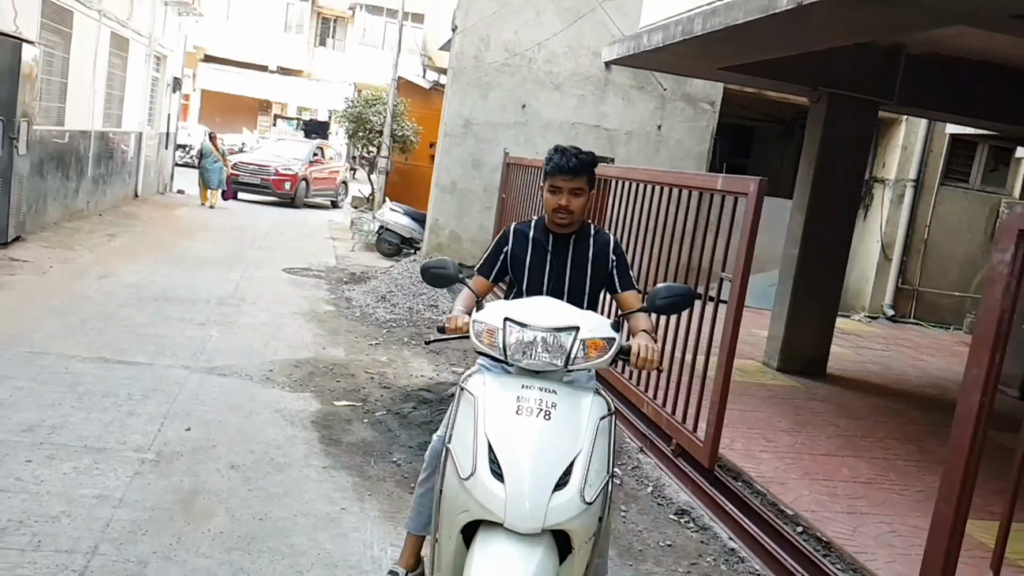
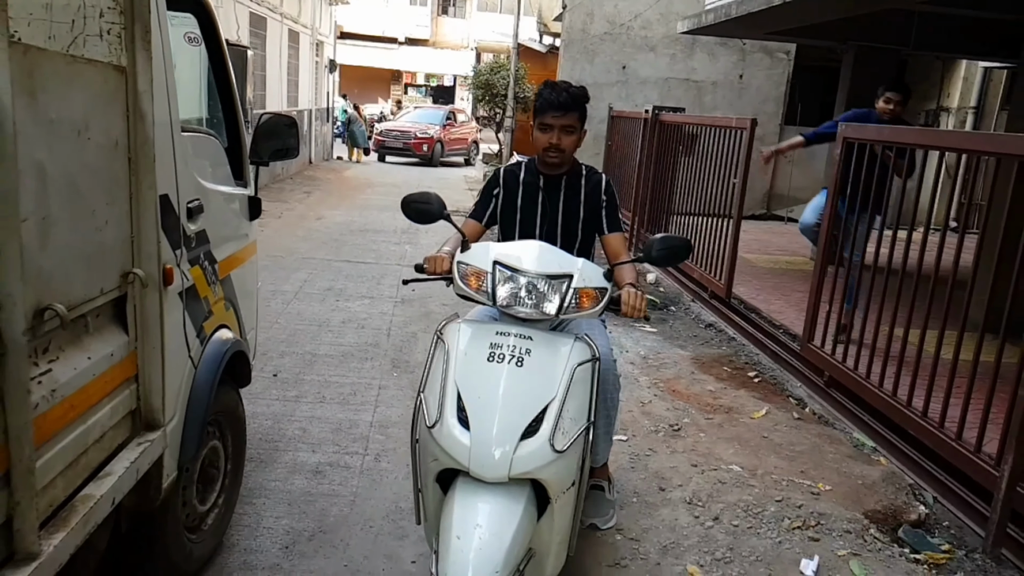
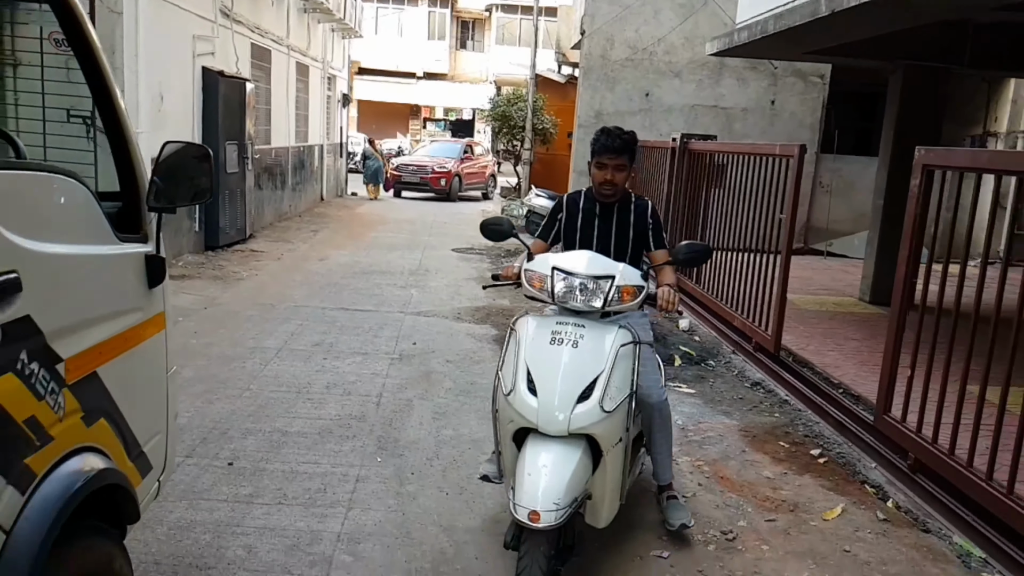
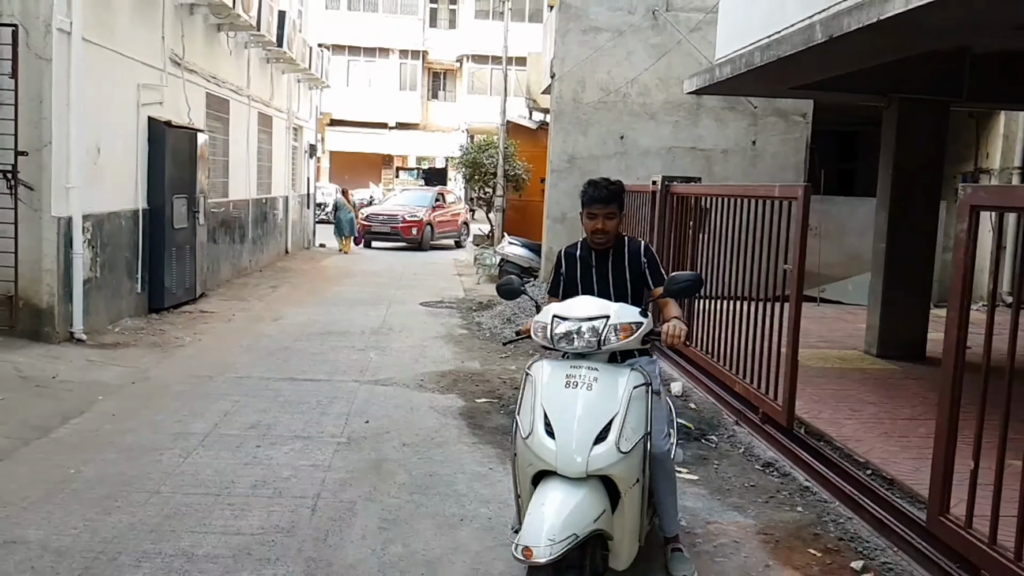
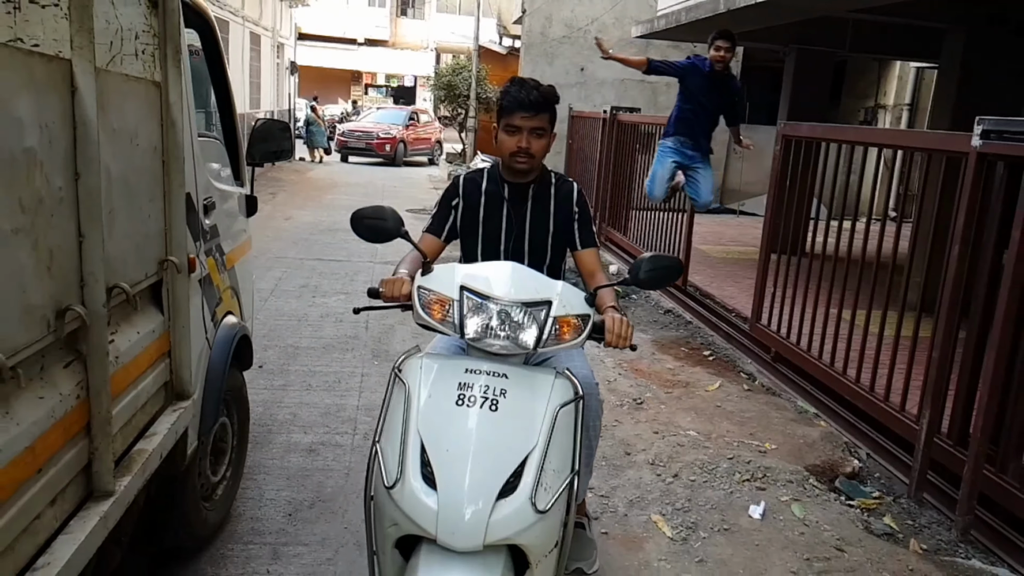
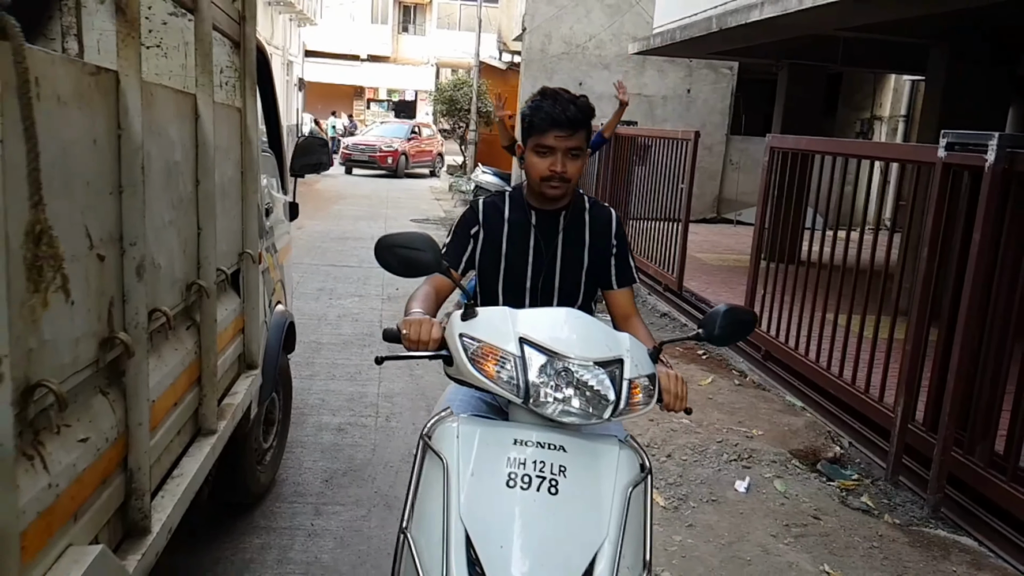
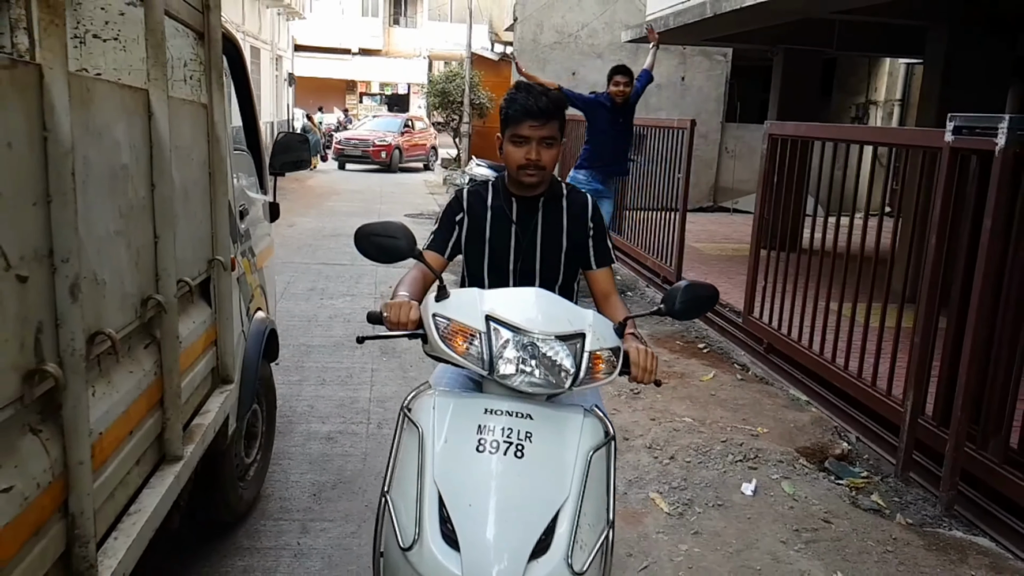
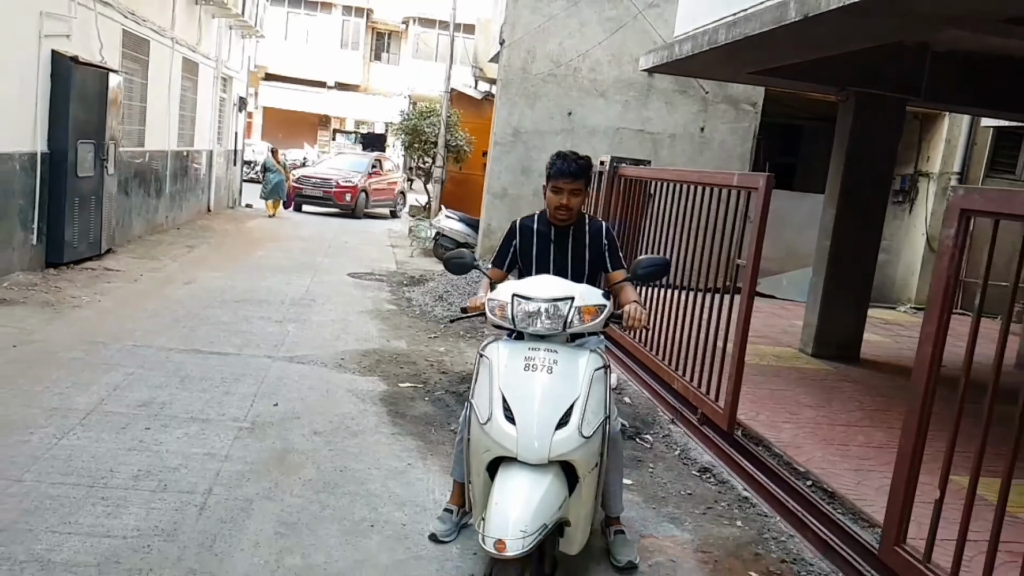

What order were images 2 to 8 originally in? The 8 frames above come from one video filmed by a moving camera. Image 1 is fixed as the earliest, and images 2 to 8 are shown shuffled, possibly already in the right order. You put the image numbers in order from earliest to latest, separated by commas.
8, 4, 3, 2, 5, 7, 6
